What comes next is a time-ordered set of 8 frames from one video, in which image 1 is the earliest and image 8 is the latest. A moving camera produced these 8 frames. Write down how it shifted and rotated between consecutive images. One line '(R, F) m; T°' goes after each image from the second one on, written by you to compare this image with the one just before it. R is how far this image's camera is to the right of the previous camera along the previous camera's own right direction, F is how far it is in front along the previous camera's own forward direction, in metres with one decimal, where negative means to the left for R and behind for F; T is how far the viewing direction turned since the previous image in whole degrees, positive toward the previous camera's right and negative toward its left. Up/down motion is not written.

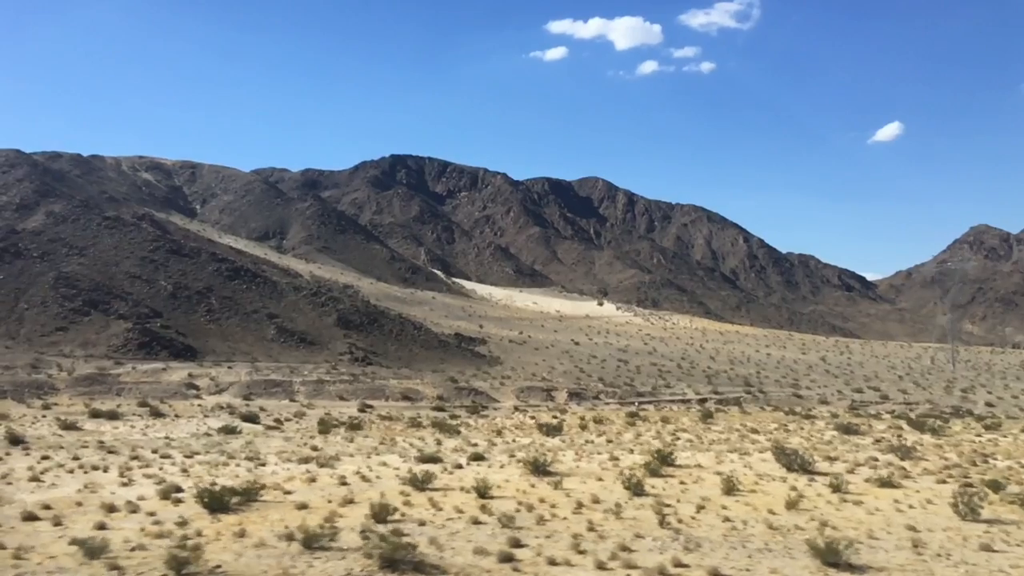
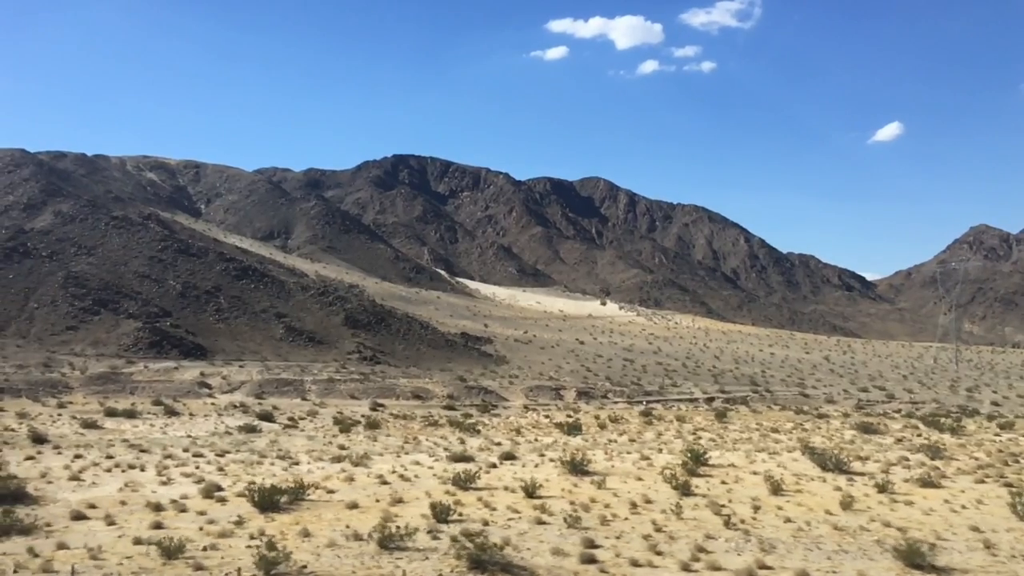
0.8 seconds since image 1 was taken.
(-0.6, 0.0) m; 0°
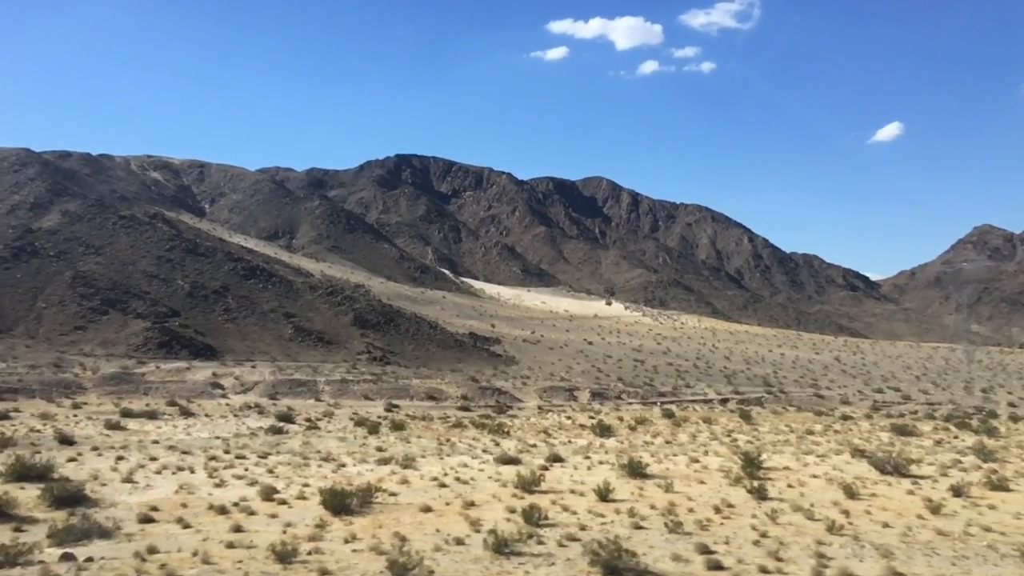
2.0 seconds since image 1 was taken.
(-0.9, +0.1) m; 0°
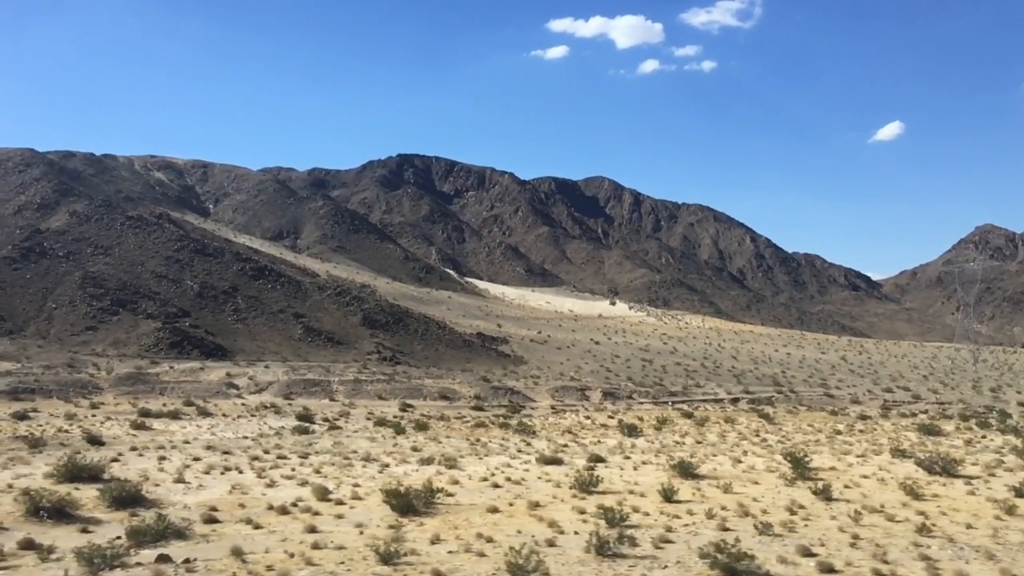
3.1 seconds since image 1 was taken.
(-0.8, 0.0) m; 0°
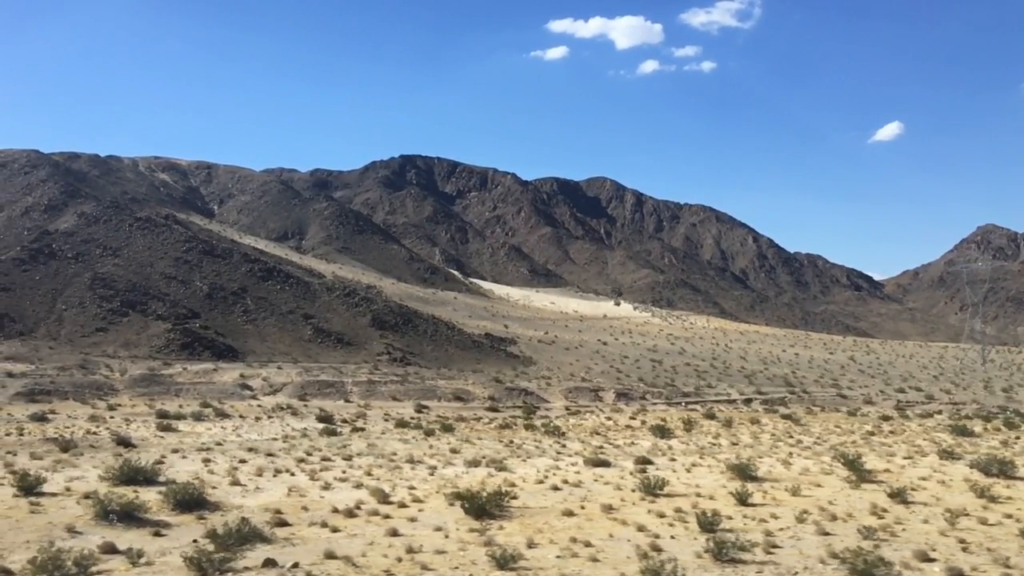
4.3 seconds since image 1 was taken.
(-0.9, +0.1) m; 0°
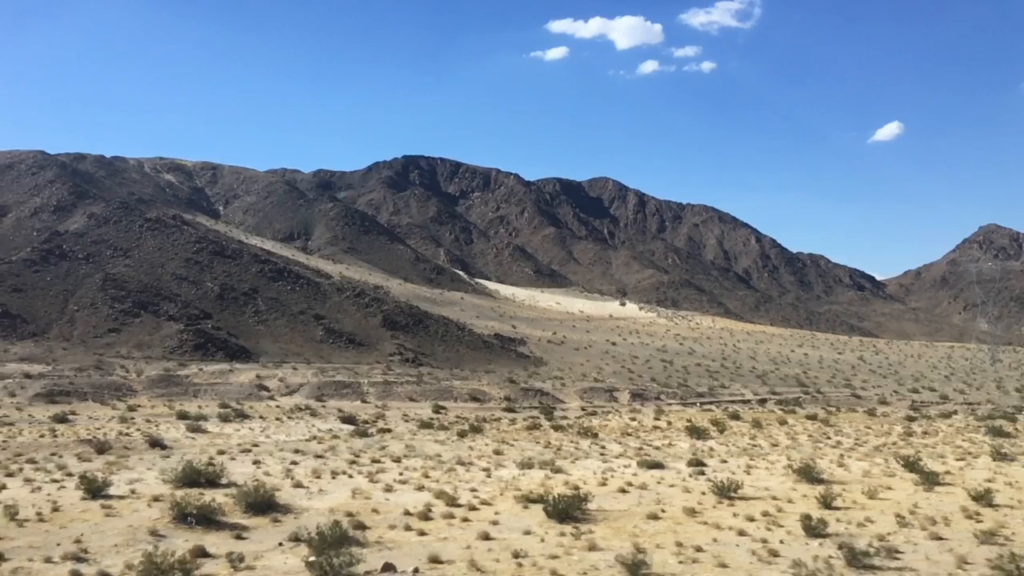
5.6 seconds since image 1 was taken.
(-1.0, +0.1) m; 0°
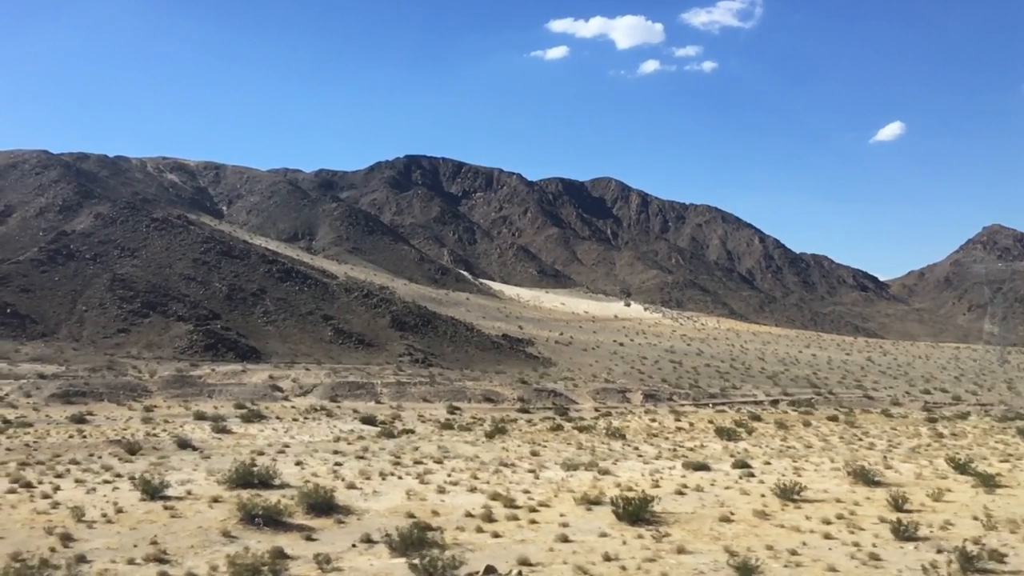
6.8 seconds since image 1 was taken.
(-0.8, 0.0) m; 0°
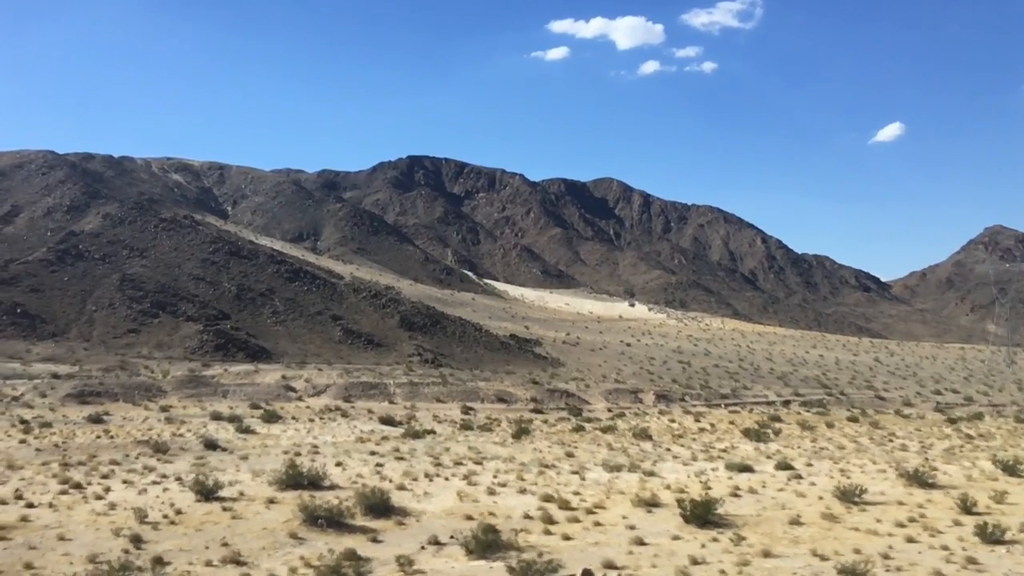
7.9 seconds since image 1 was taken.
(-0.8, +0.1) m; 0°
